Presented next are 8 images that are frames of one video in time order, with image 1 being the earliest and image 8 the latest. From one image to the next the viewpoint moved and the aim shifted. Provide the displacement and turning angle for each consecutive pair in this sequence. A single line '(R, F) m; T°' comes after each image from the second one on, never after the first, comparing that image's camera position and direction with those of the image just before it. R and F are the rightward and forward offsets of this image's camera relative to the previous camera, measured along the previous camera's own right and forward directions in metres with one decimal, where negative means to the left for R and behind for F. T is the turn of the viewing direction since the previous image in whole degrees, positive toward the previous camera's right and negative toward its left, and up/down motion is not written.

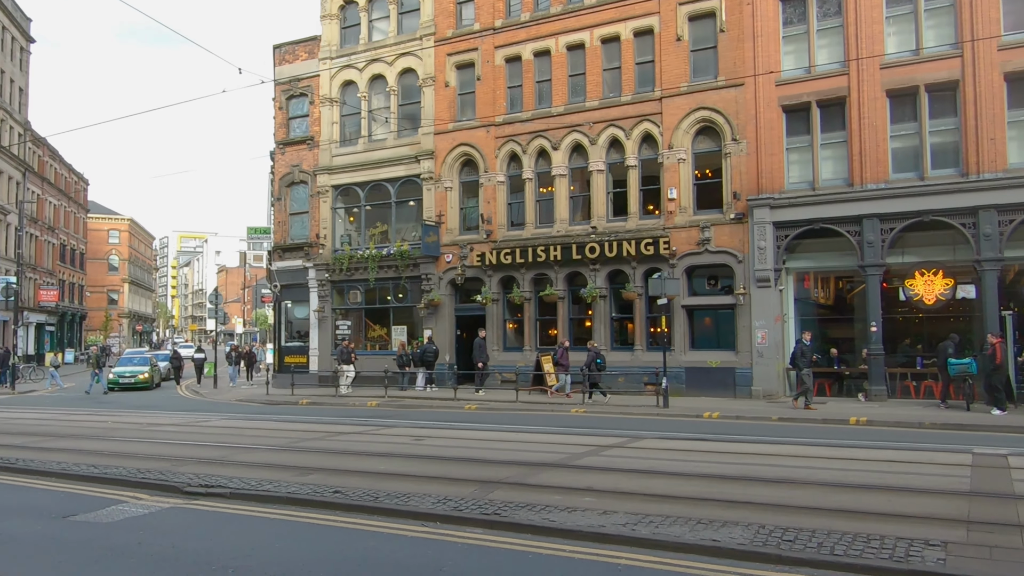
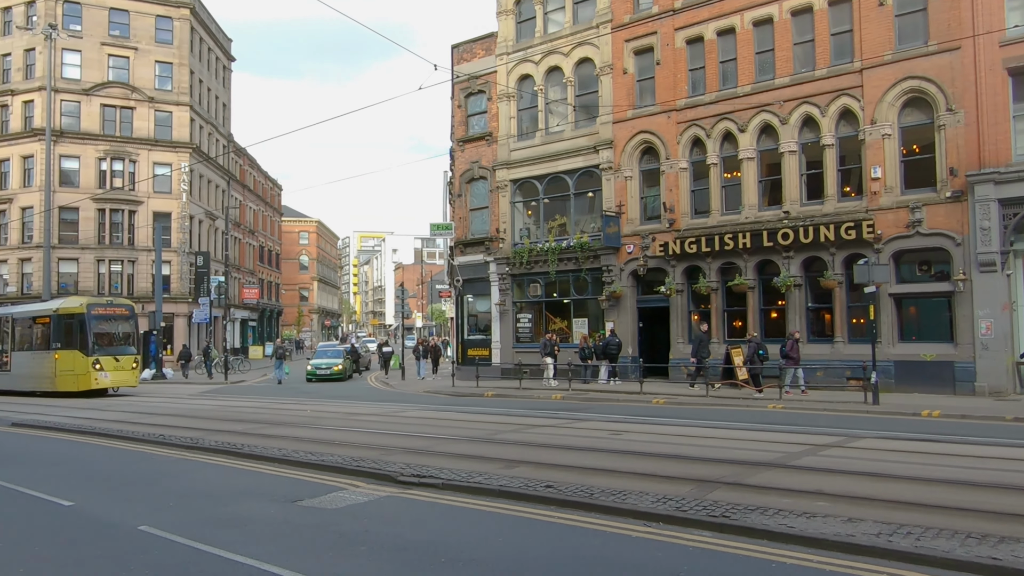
(-0.5, +0.3) m; -12°
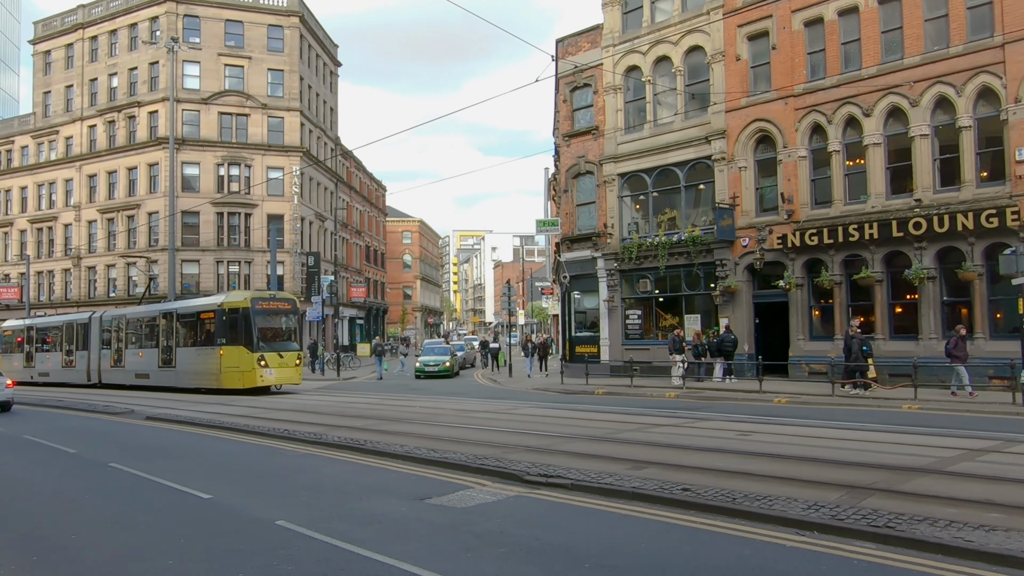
(-0.4, +0.3) m; -7°
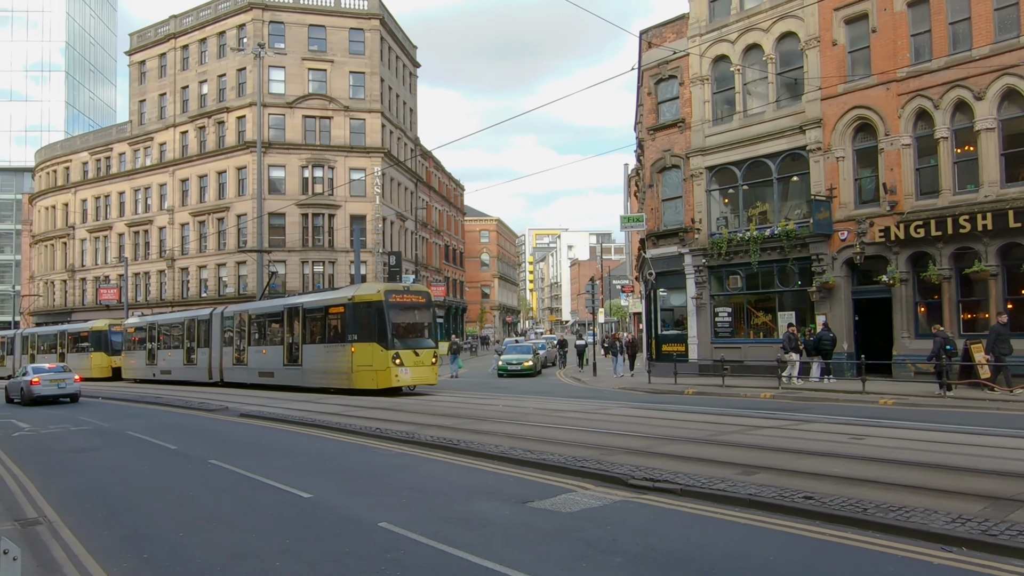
(-0.3, +0.3) m; -5°
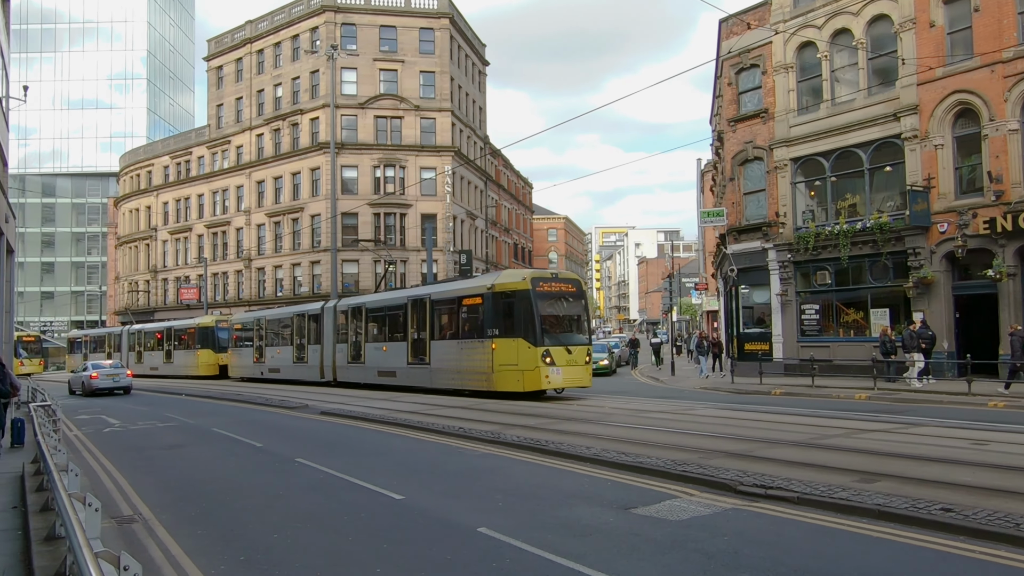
(-0.4, +0.4) m; -5°
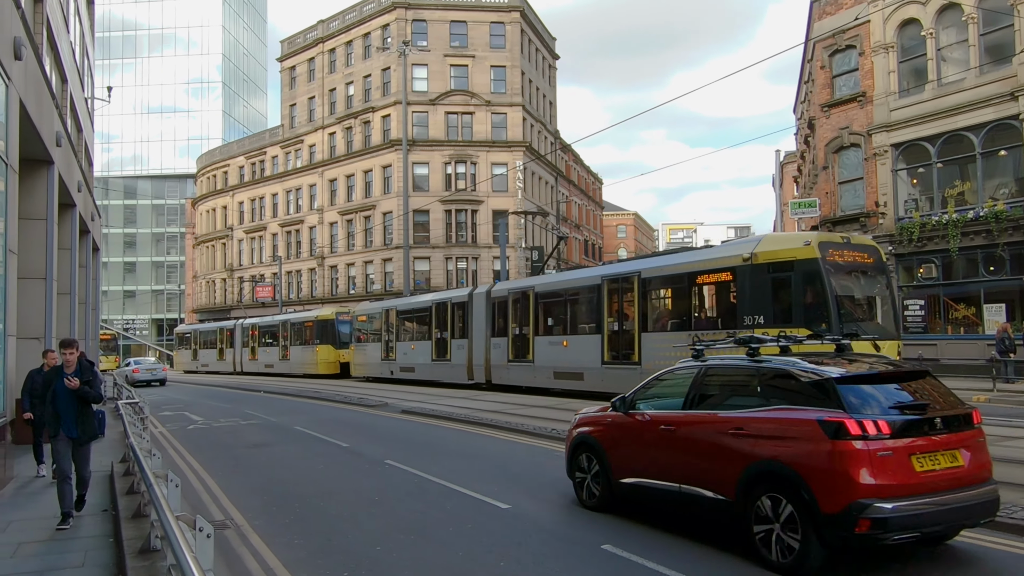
(-0.5, +0.8) m; -4°
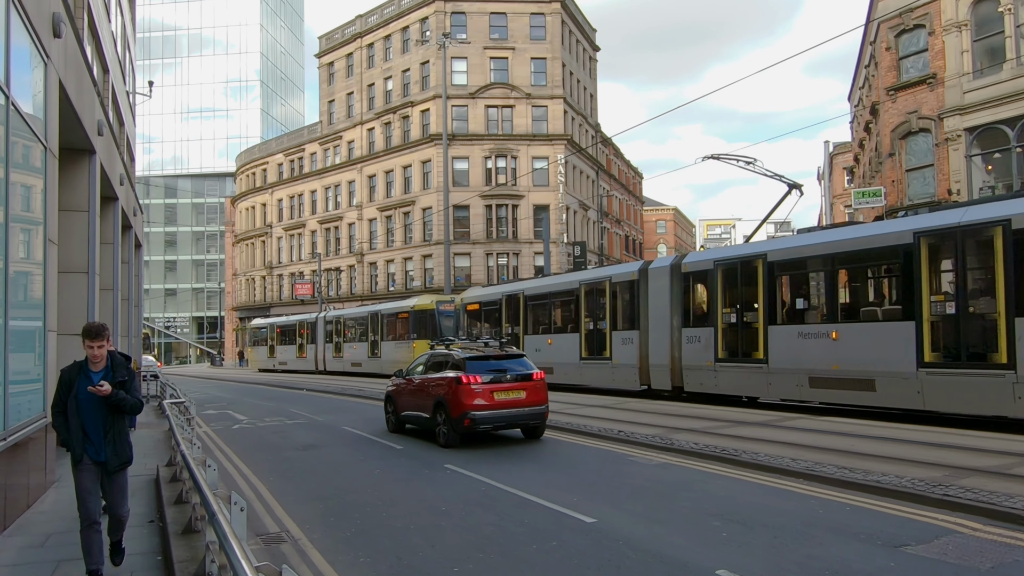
(-0.5, +0.9) m; -2°
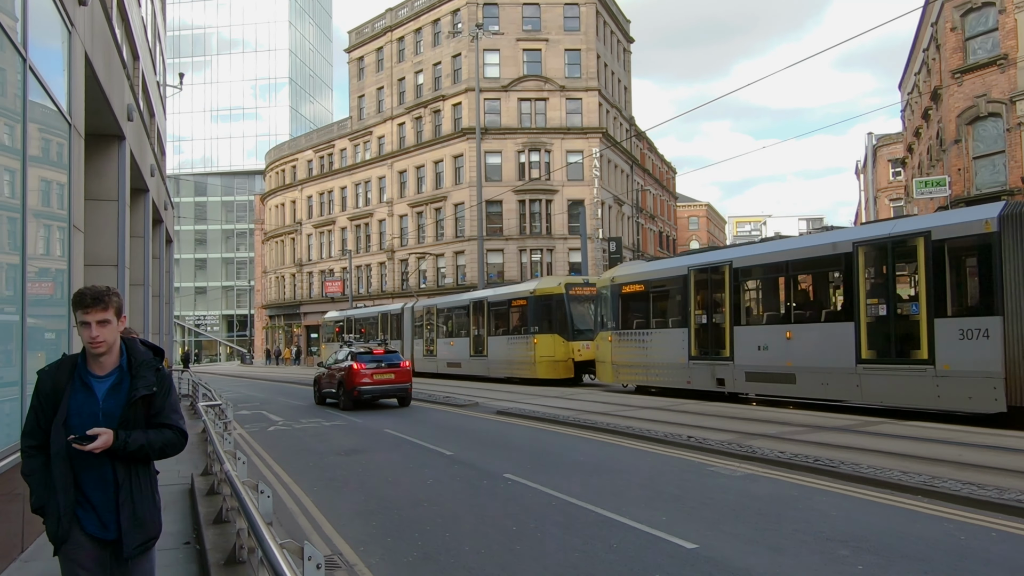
(-0.5, +1.1) m; -2°
